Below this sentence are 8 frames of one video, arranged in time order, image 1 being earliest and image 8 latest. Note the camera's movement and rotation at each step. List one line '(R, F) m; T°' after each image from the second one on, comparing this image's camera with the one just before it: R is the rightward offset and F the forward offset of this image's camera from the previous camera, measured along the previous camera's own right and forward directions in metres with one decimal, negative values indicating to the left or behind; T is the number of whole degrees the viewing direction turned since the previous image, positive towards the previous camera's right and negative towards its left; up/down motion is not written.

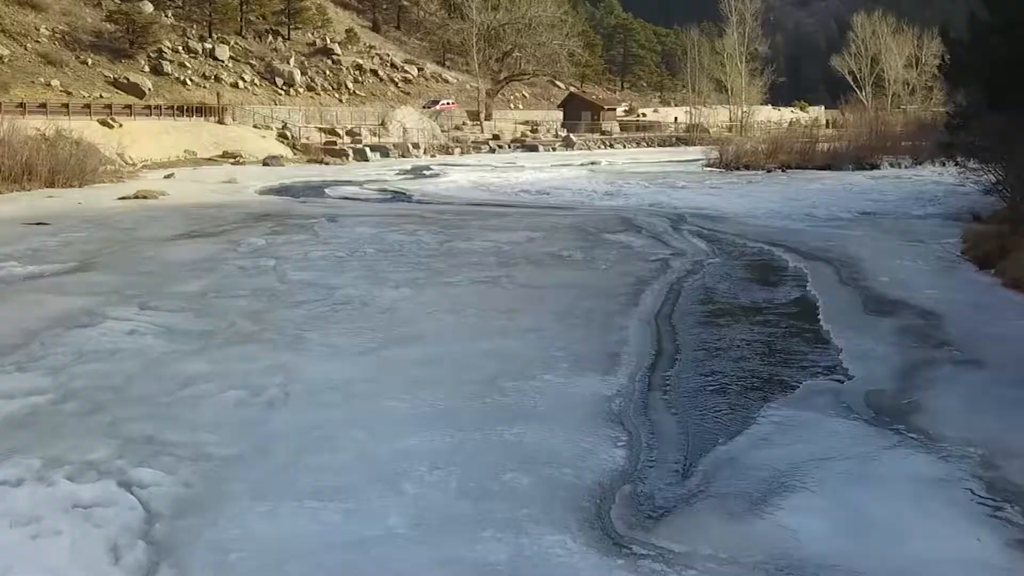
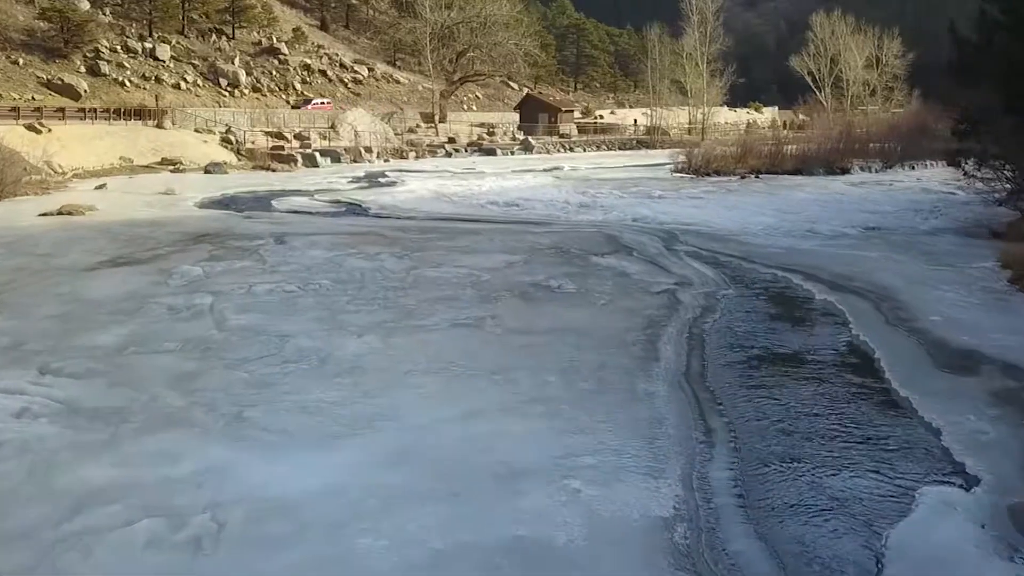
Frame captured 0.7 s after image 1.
(-0.2, +1.4) m; +2°
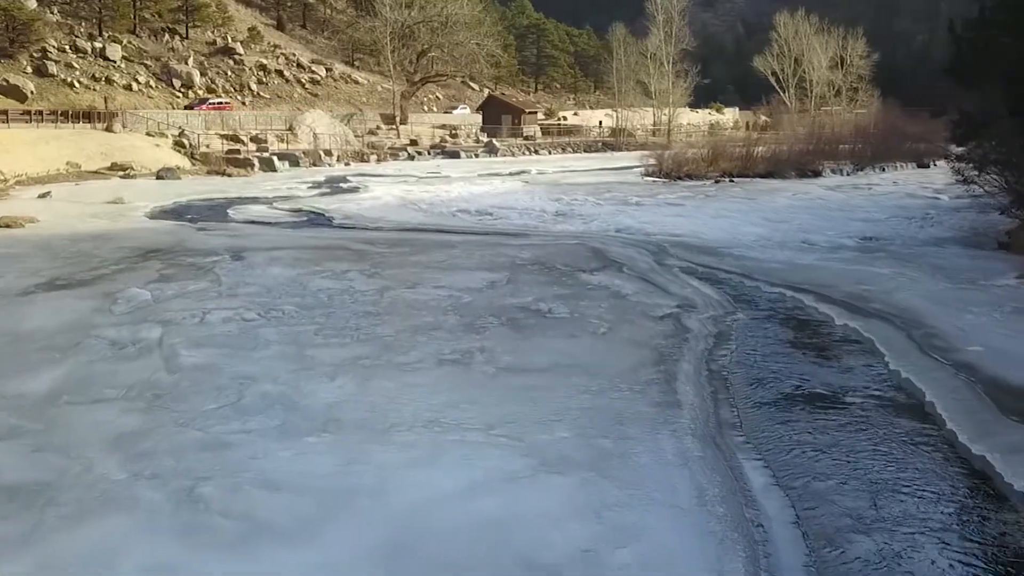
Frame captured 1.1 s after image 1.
(-0.2, +0.9) m; +2°
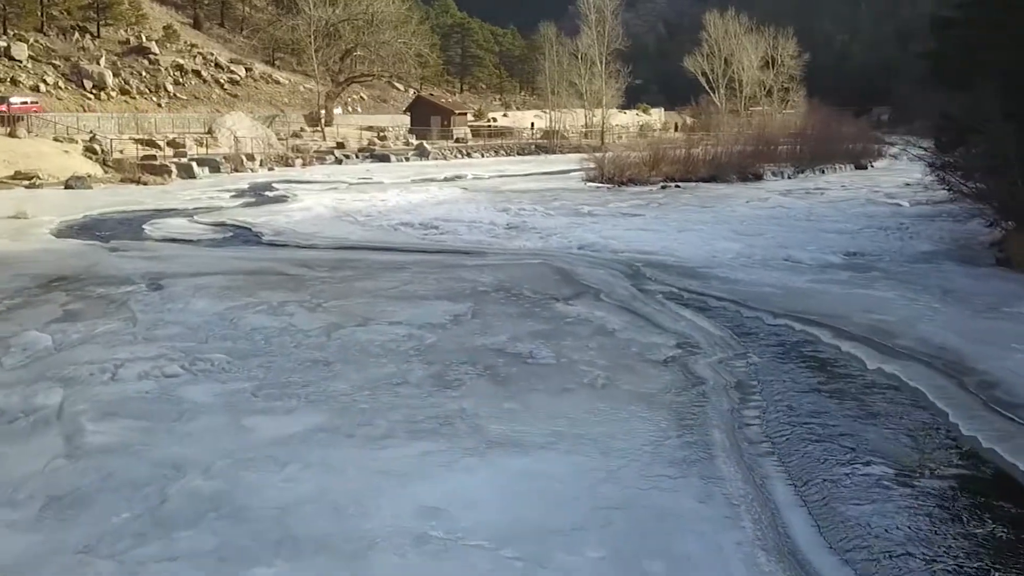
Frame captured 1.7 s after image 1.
(-0.3, +1.2) m; +4°
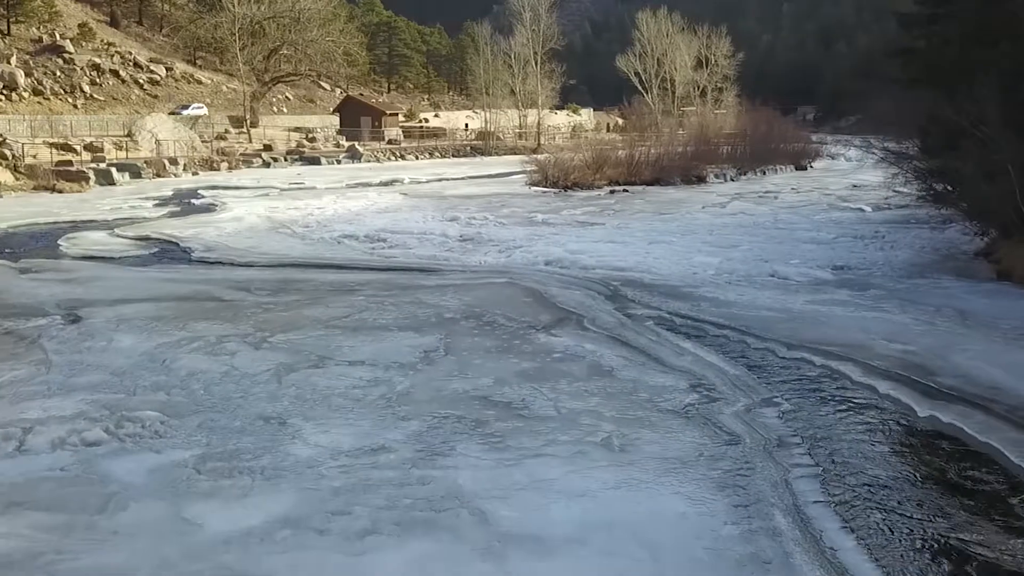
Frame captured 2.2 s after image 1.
(-0.3, +1.0) m; +4°
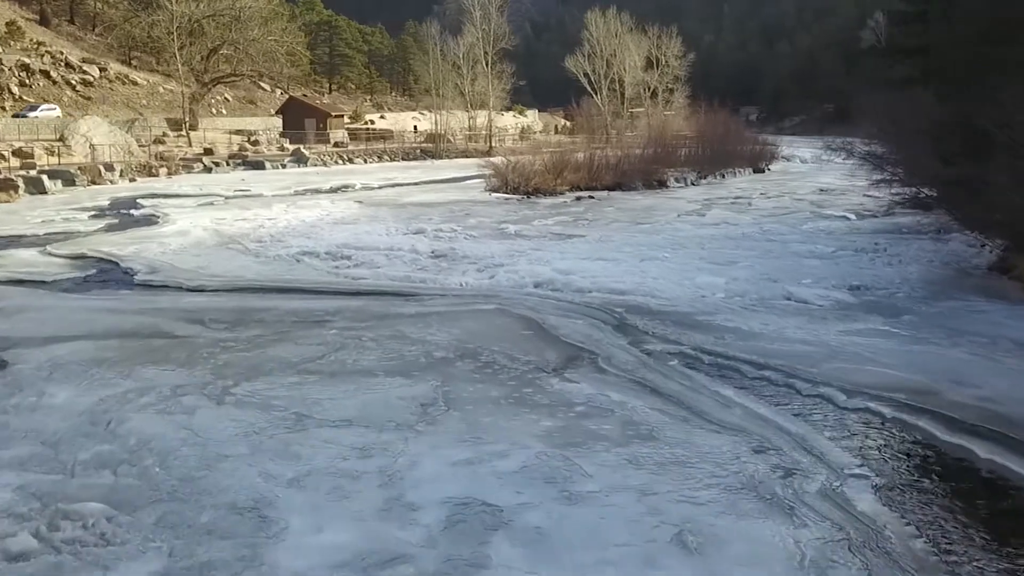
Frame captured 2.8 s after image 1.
(-0.4, +1.1) m; +3°
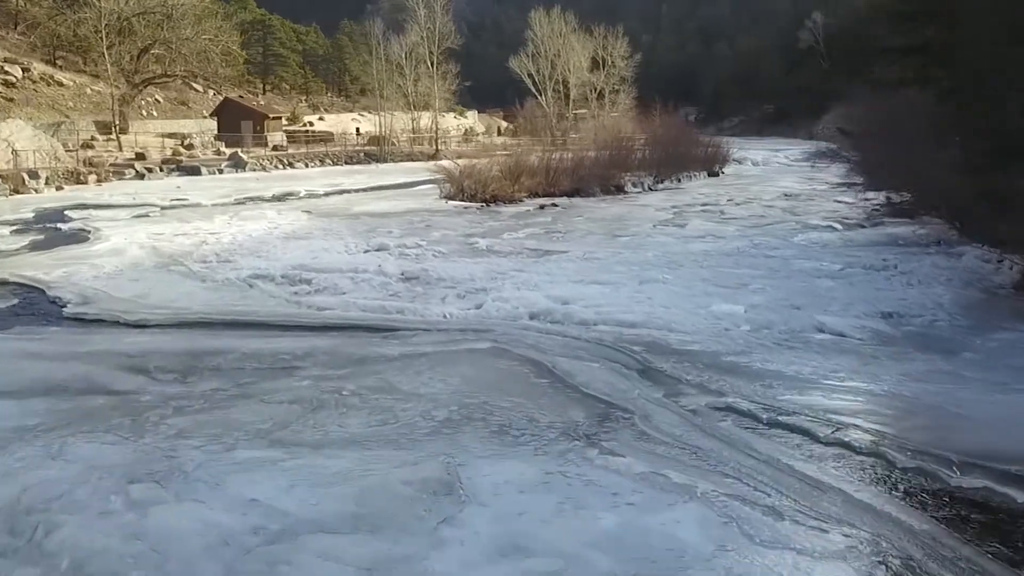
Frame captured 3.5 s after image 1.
(-0.4, +1.2) m; +3°
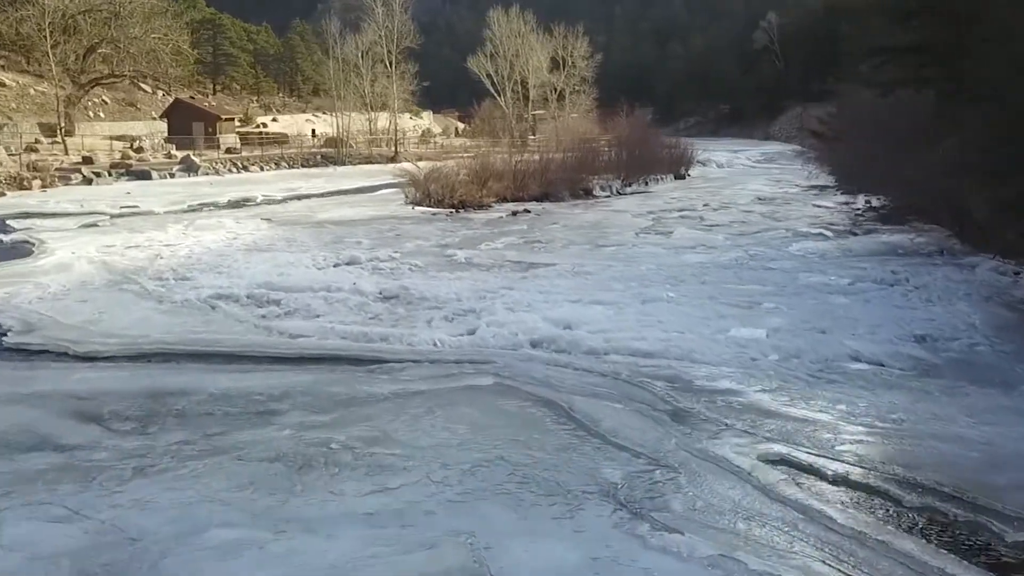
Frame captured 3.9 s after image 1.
(-0.3, +0.9) m; +2°
